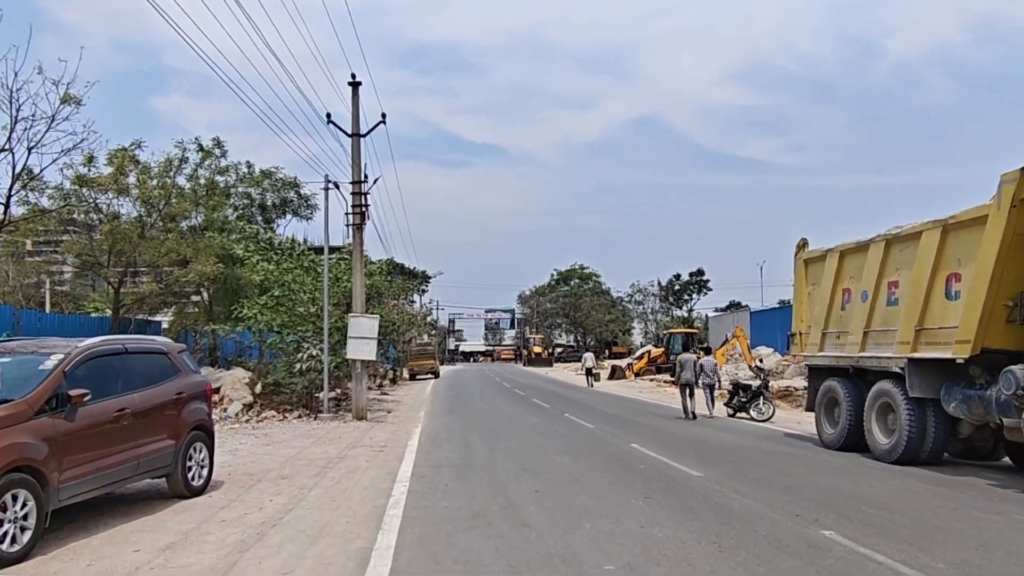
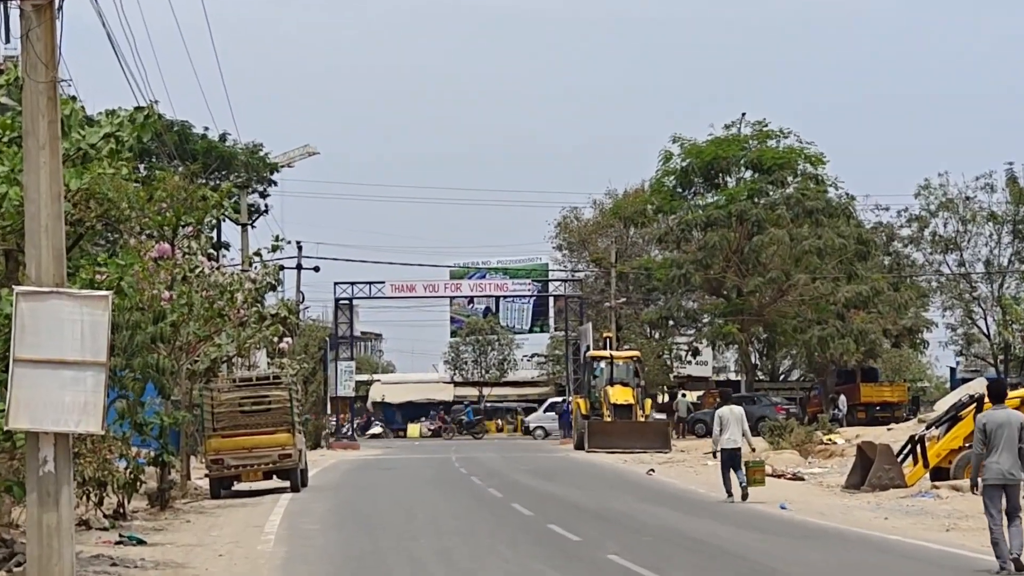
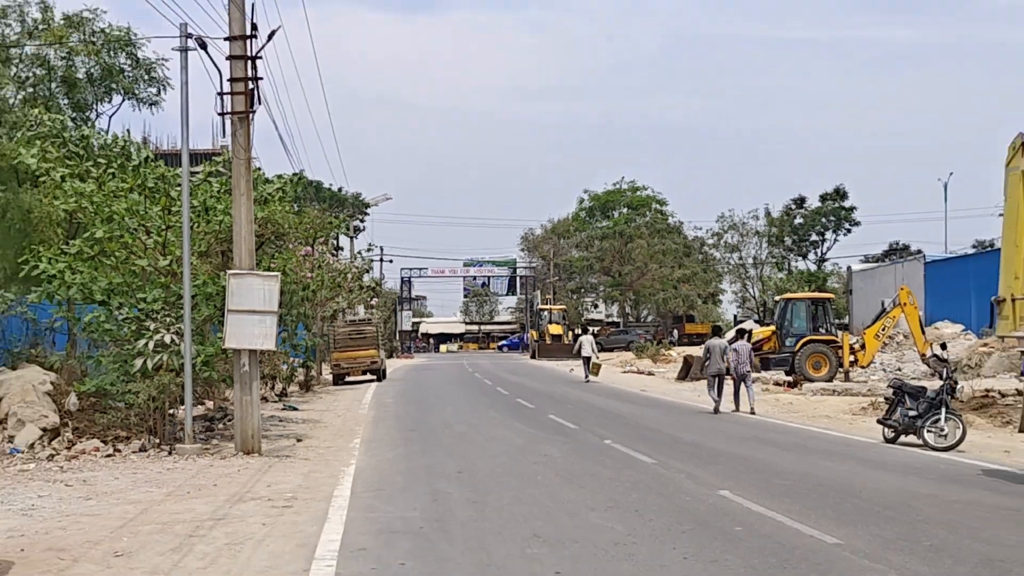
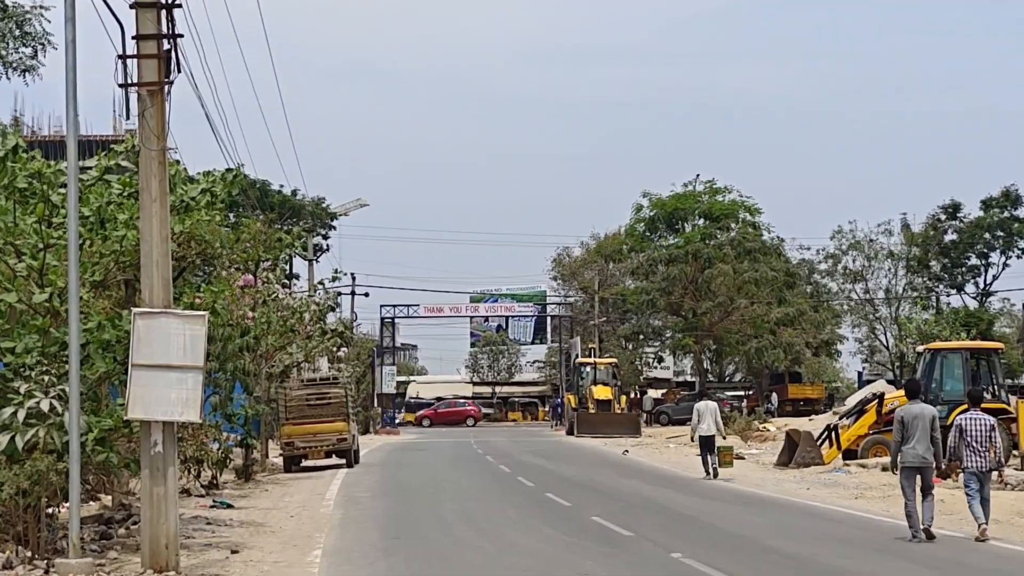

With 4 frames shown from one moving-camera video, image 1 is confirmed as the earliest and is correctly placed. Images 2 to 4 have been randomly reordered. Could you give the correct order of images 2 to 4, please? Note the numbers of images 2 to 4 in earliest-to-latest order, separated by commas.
4, 2, 3
